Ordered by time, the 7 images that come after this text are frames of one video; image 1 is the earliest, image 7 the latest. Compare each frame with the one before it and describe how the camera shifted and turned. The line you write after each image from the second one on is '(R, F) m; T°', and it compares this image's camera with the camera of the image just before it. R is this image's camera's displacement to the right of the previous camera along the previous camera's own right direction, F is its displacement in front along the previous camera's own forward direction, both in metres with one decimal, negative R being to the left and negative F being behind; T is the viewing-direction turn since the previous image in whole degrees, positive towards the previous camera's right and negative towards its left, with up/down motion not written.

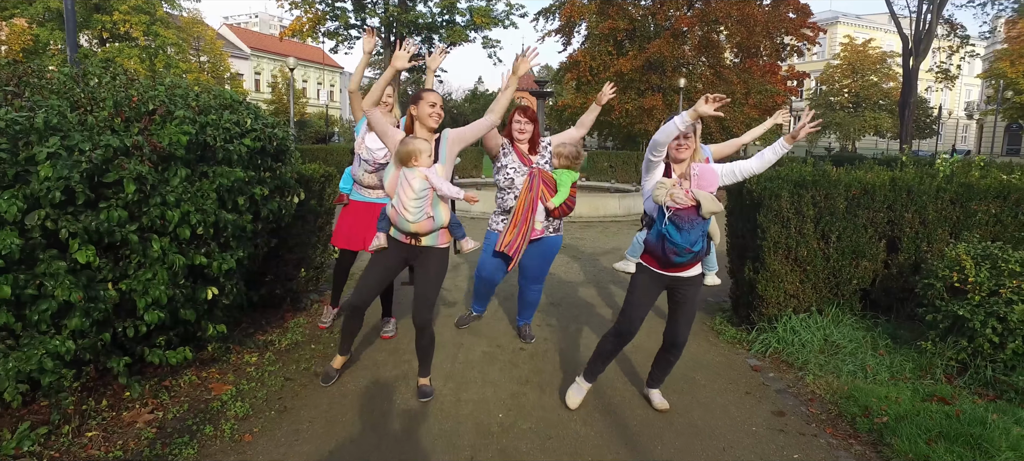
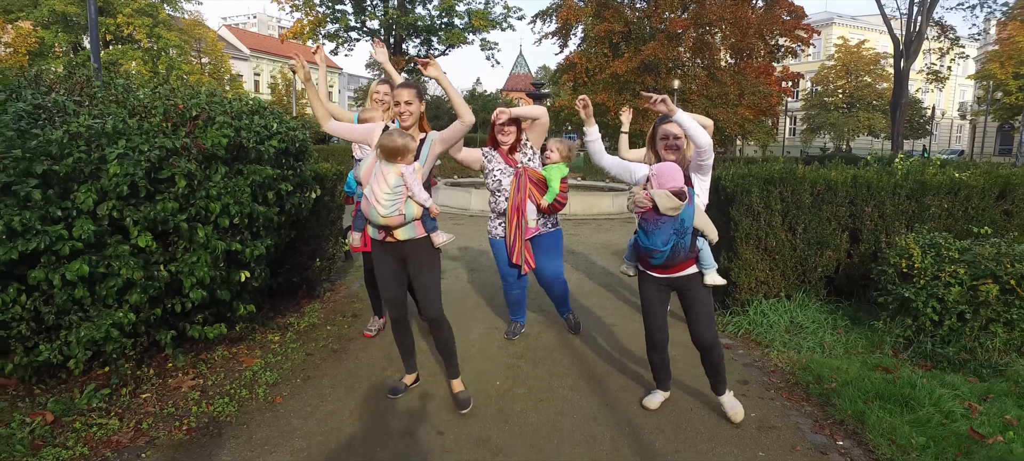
(0.0, -0.5) m; 0°
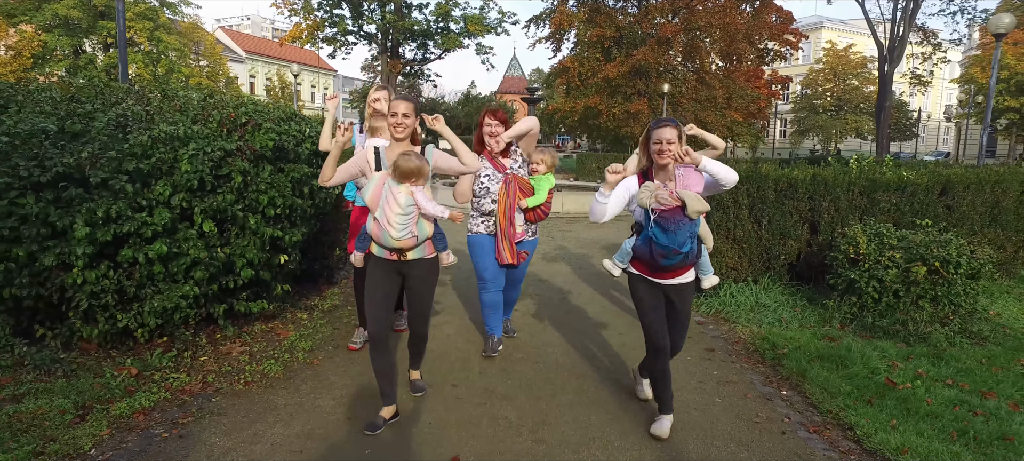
(-0.1, -0.7) m; +1°
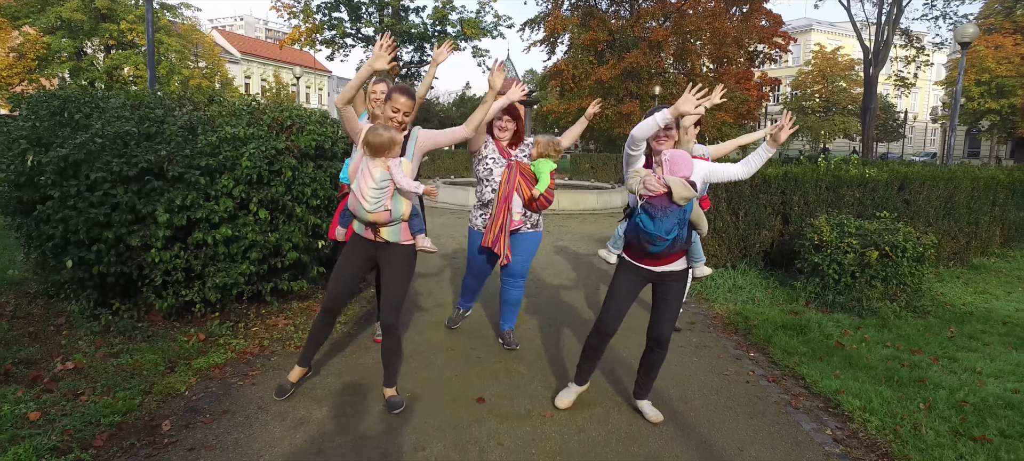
(-0.1, -0.7) m; +1°
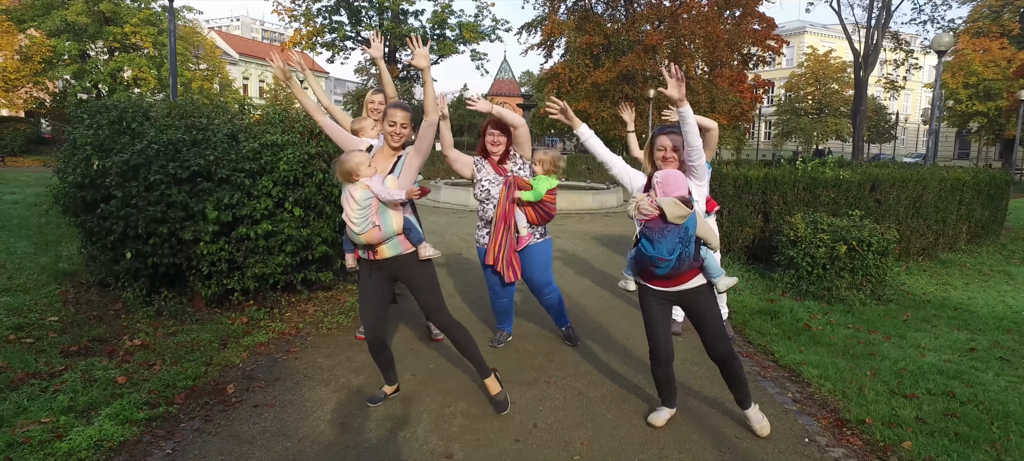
(-0.1, -0.6) m; 0°
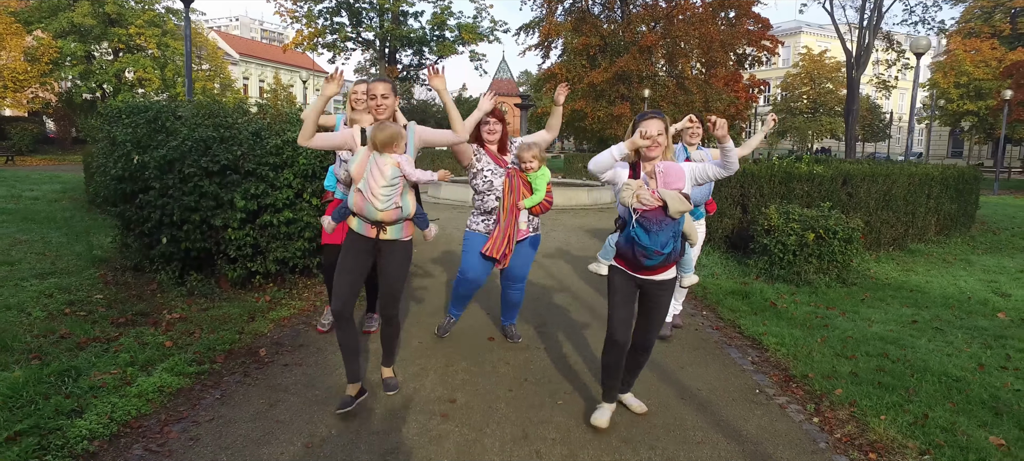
(0.0, -0.6) m; 0°
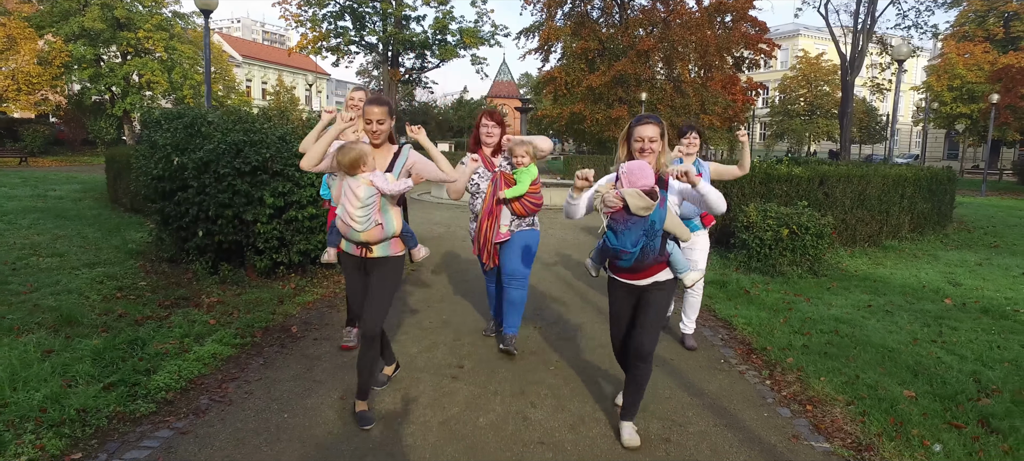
(0.0, -0.6) m; 0°
